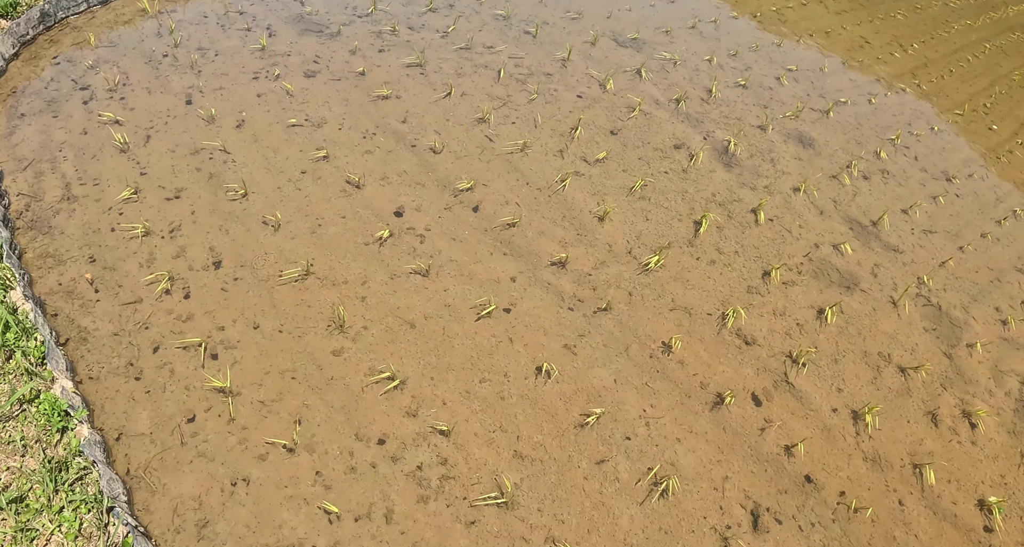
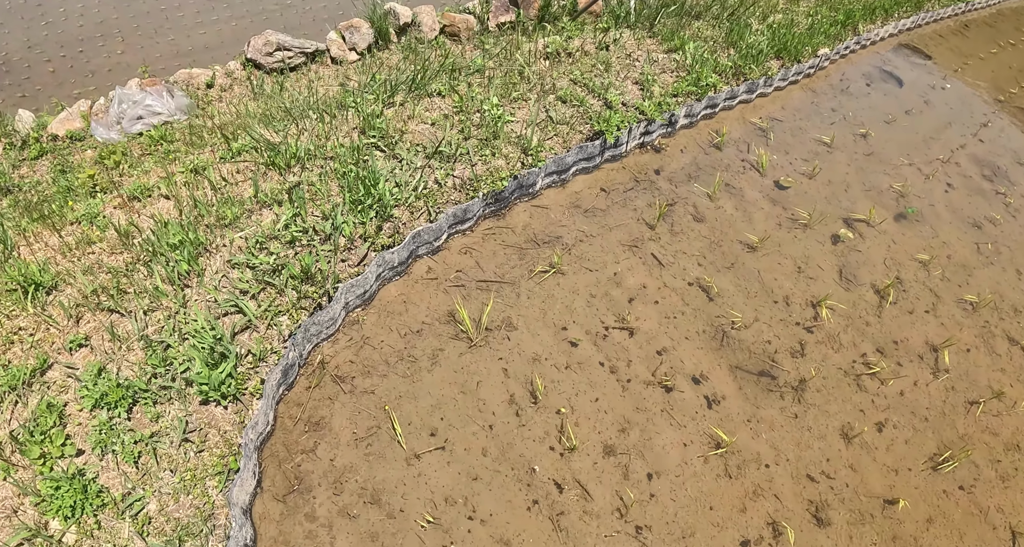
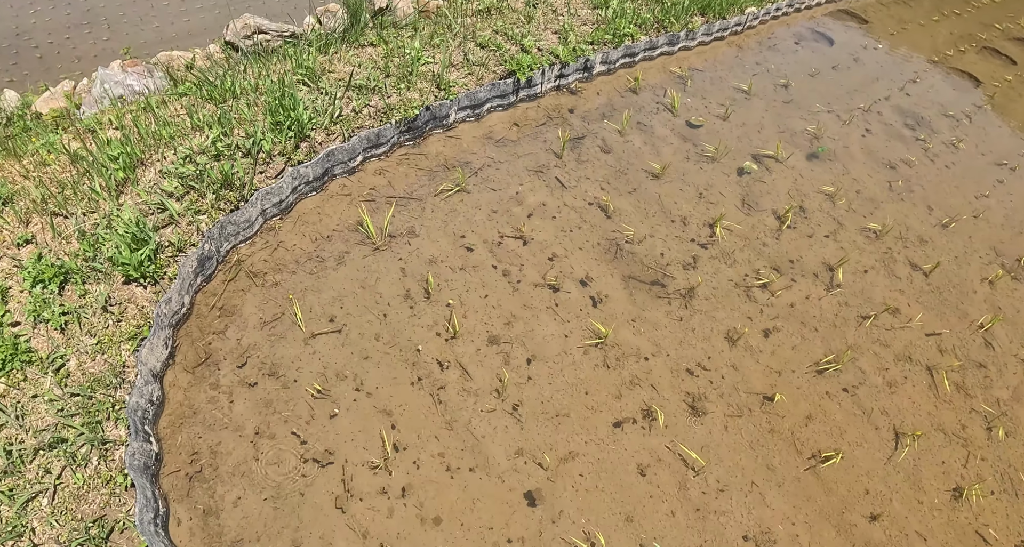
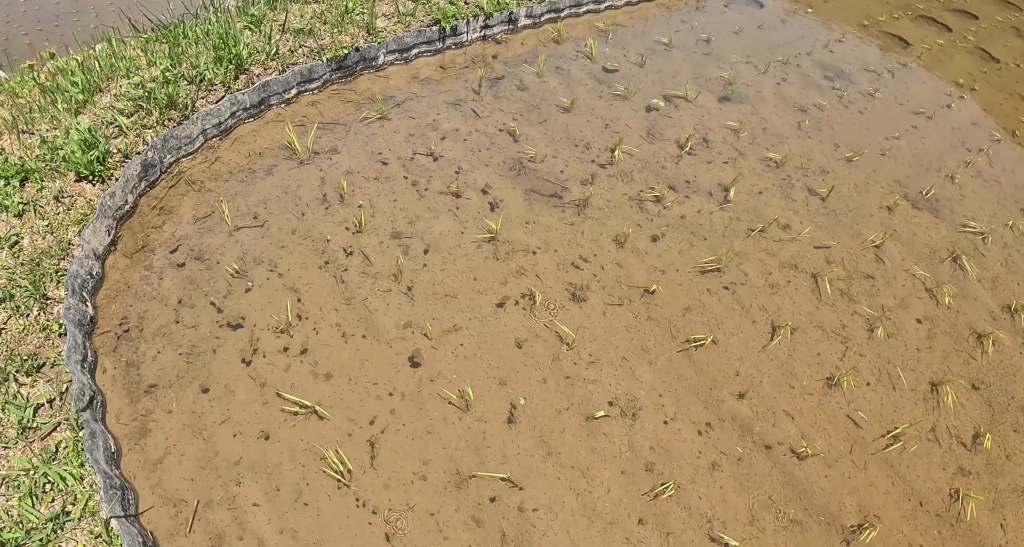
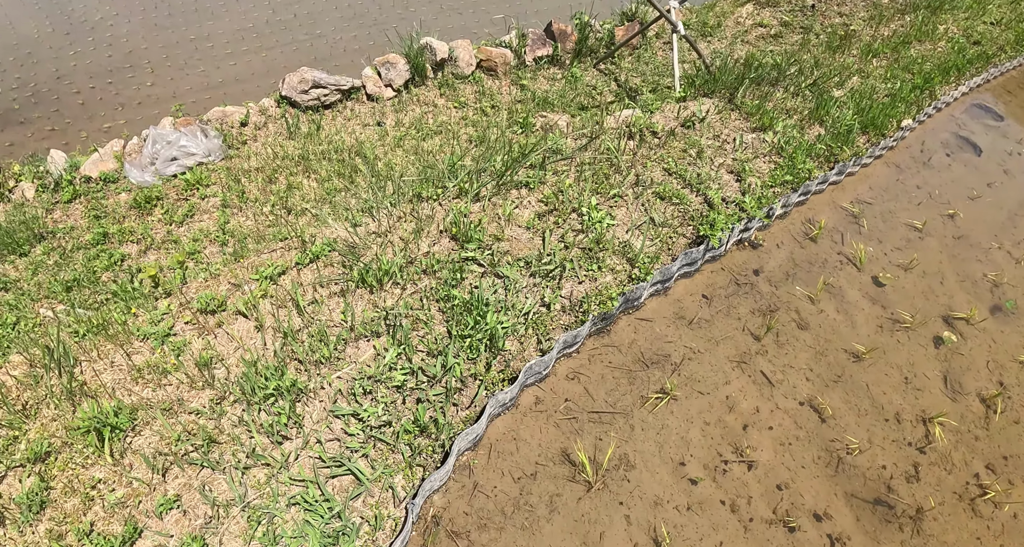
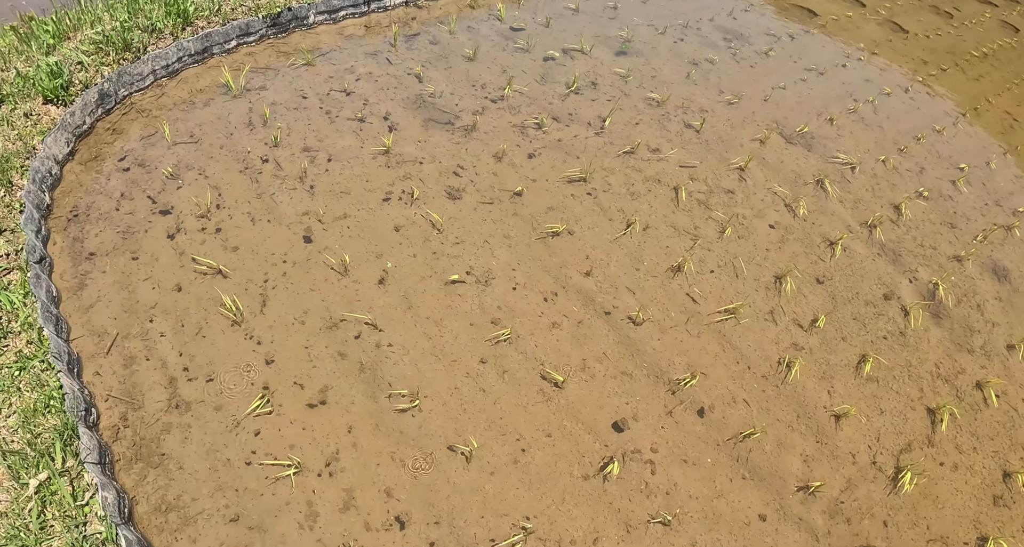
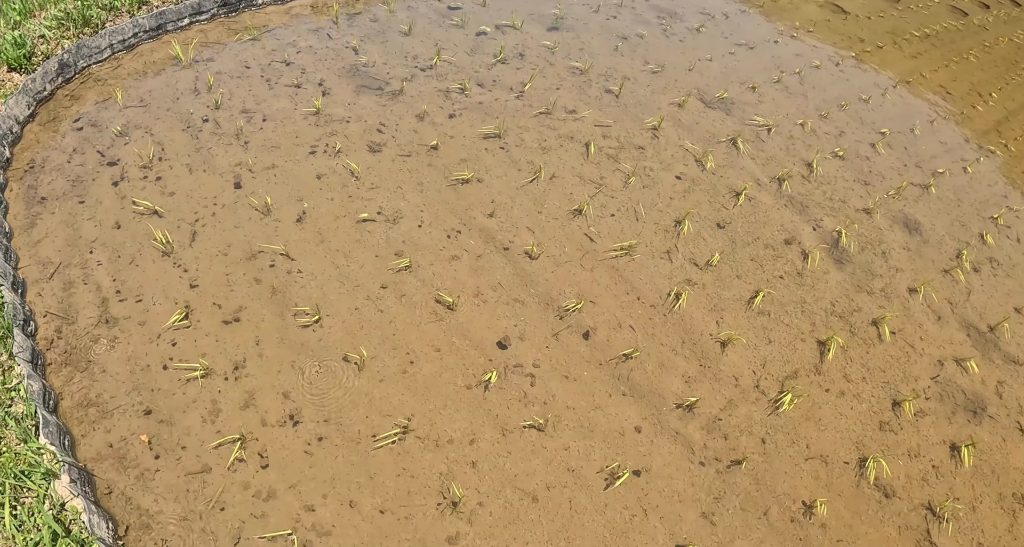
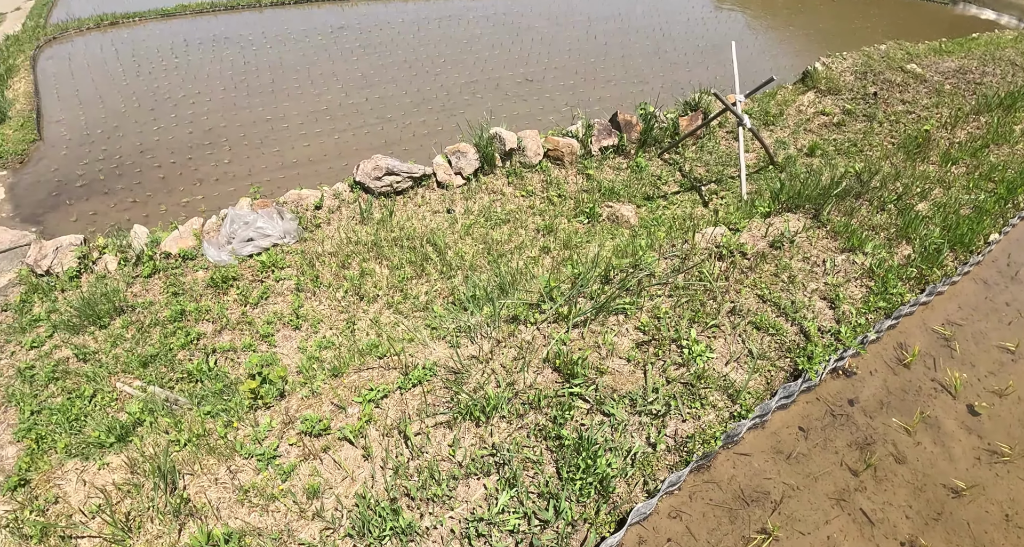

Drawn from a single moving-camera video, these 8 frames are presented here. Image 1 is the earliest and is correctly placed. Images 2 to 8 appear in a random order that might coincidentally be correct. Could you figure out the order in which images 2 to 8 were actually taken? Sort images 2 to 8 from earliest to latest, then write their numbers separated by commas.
7, 6, 4, 3, 2, 5, 8
